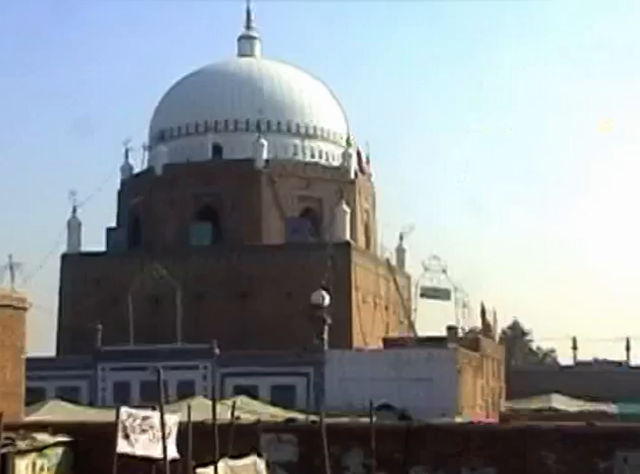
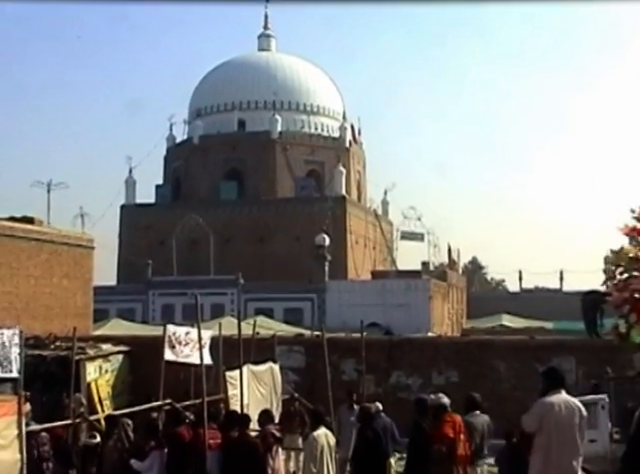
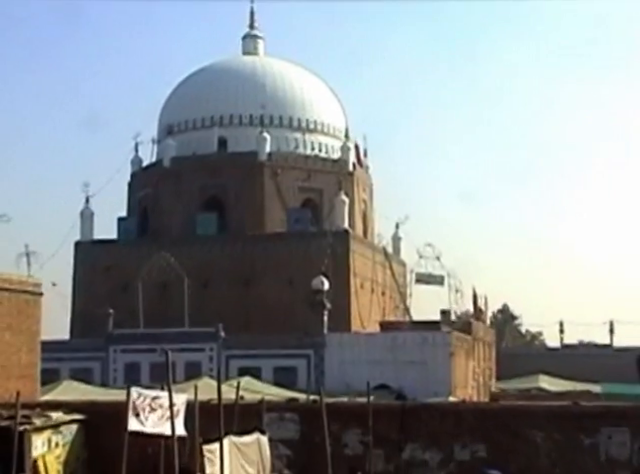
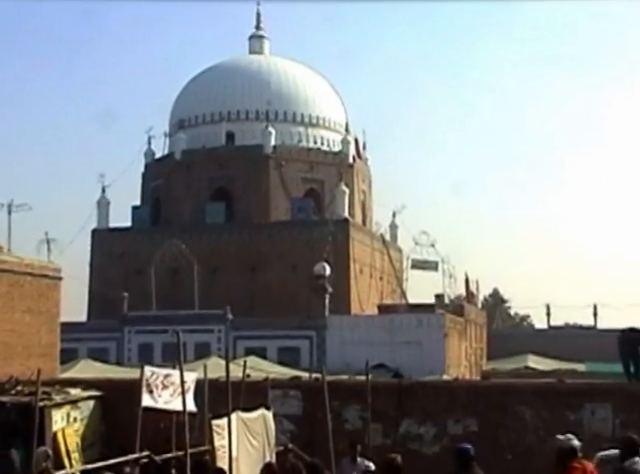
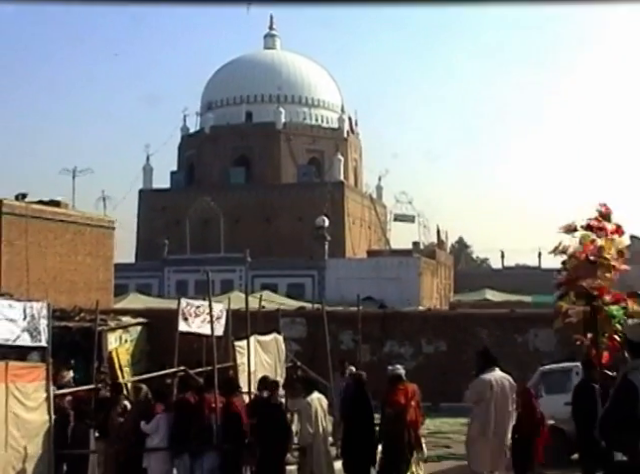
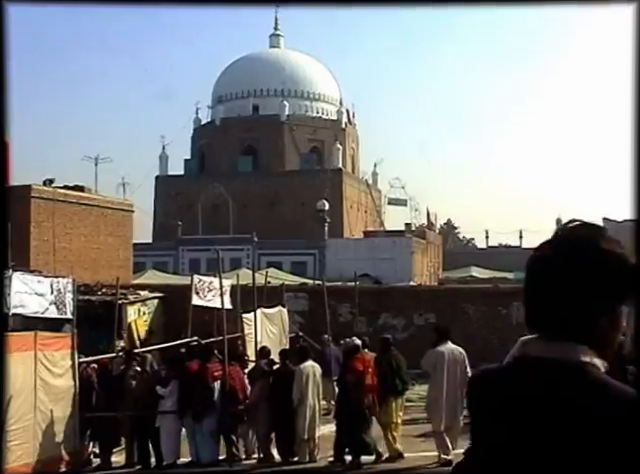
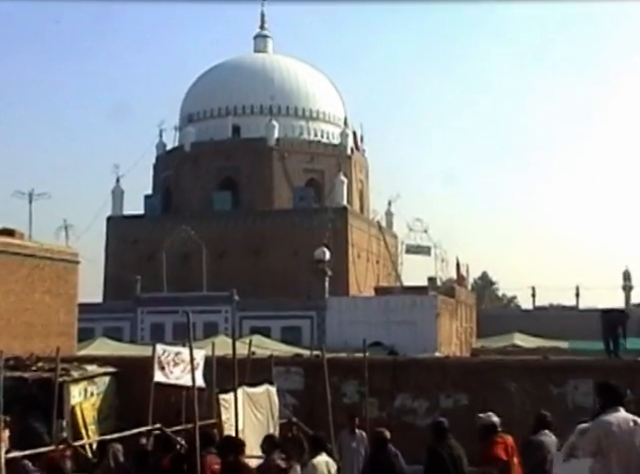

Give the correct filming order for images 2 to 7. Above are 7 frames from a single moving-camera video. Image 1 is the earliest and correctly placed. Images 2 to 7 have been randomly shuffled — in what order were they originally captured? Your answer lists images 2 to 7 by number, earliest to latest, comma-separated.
3, 4, 7, 2, 5, 6
